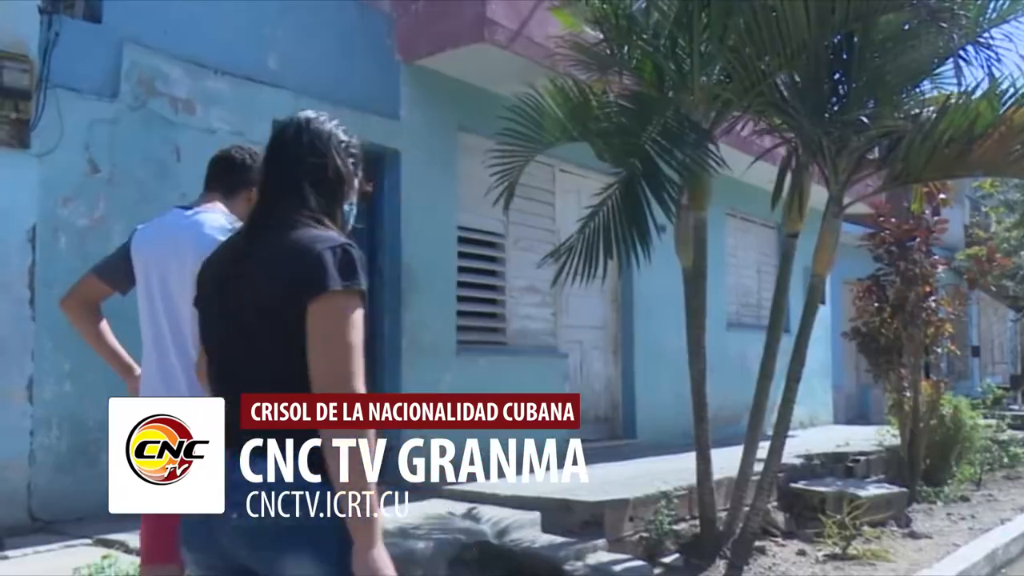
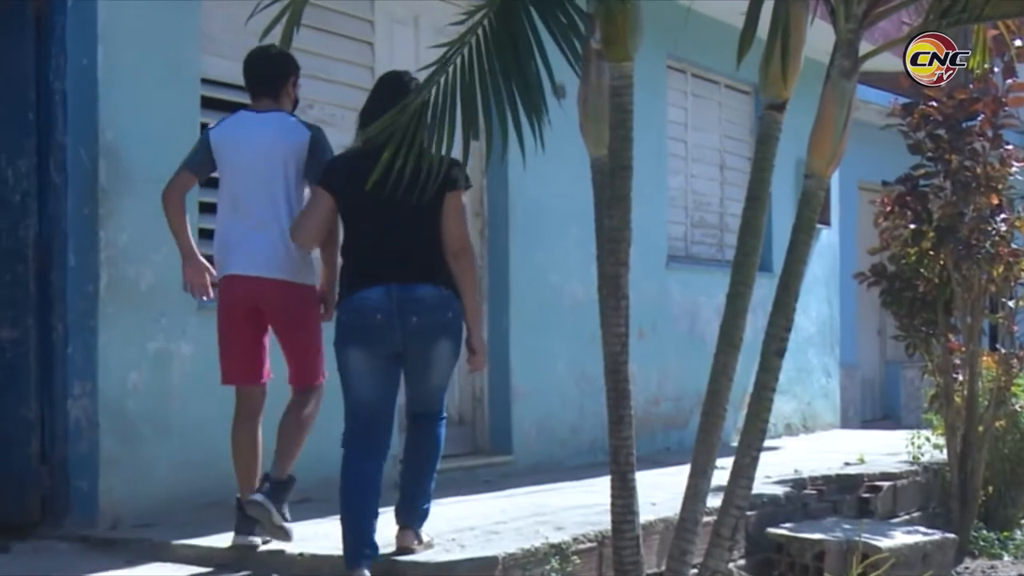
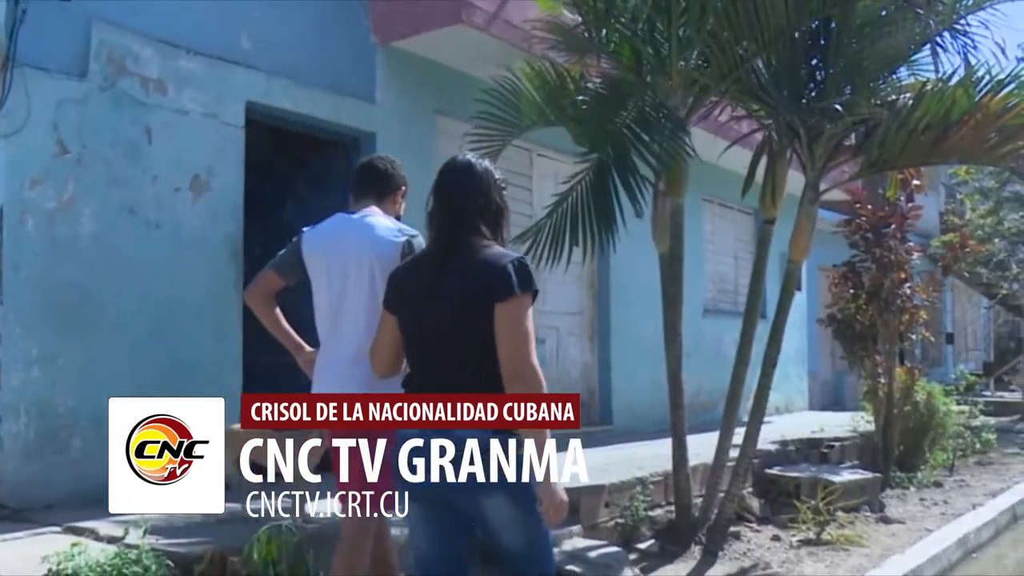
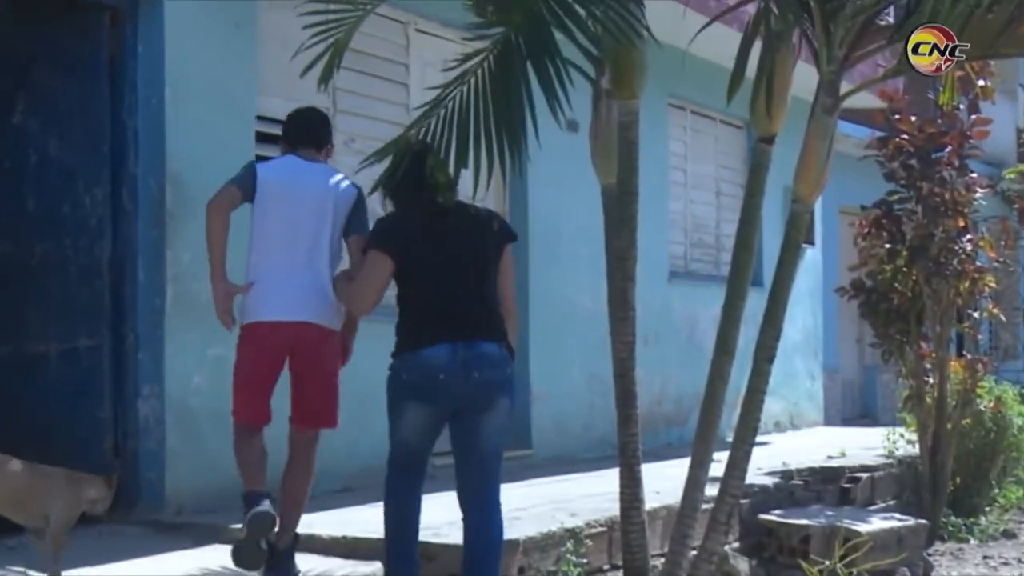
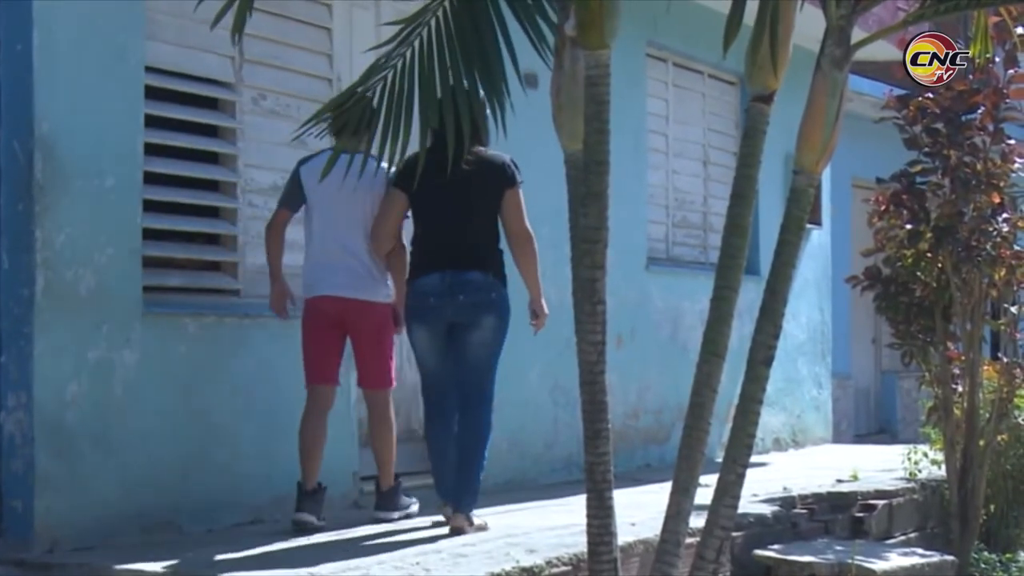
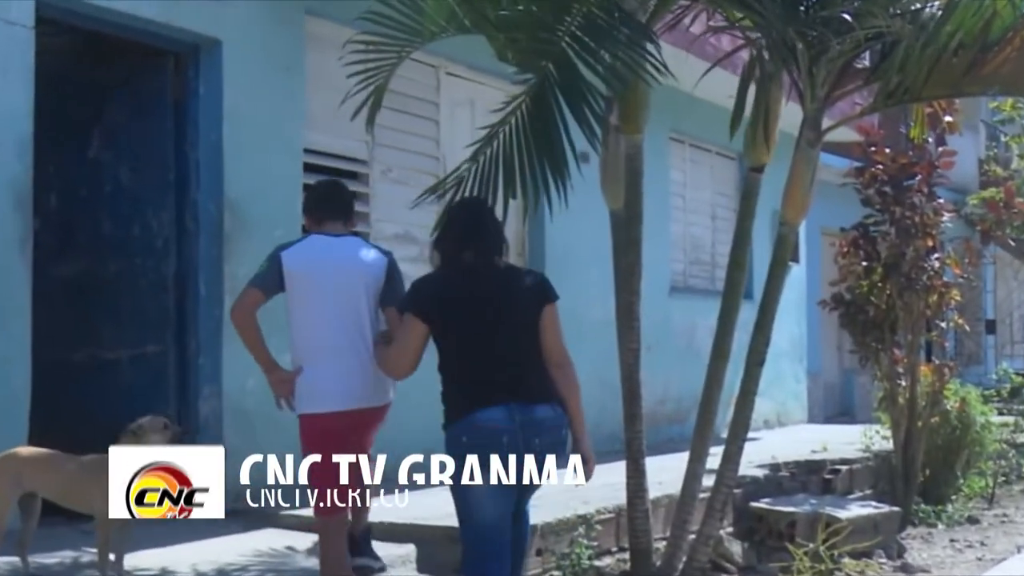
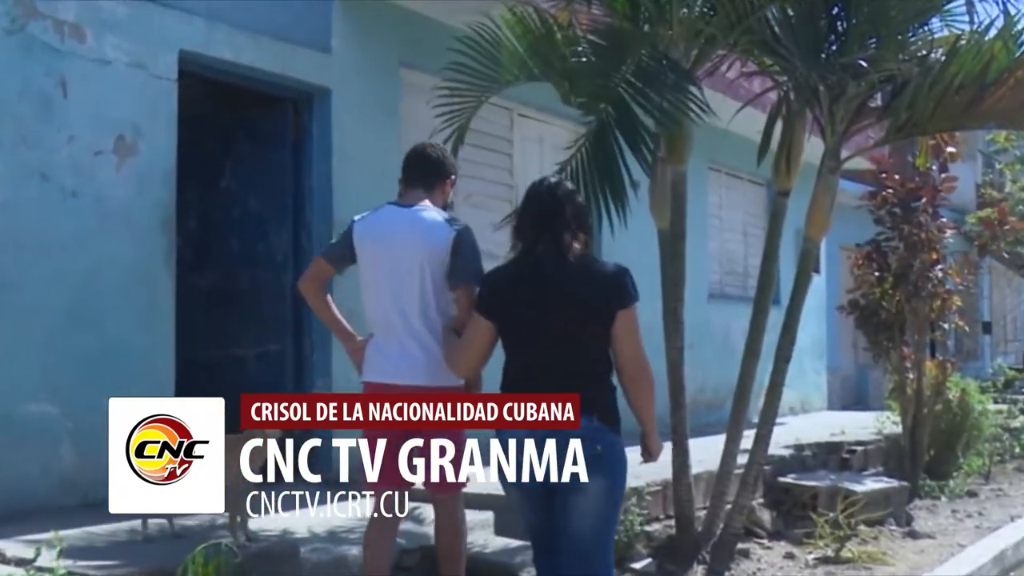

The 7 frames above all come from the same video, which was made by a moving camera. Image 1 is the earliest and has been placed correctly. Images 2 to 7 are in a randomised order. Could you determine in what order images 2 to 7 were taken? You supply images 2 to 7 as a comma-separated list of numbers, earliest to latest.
3, 7, 6, 4, 2, 5
